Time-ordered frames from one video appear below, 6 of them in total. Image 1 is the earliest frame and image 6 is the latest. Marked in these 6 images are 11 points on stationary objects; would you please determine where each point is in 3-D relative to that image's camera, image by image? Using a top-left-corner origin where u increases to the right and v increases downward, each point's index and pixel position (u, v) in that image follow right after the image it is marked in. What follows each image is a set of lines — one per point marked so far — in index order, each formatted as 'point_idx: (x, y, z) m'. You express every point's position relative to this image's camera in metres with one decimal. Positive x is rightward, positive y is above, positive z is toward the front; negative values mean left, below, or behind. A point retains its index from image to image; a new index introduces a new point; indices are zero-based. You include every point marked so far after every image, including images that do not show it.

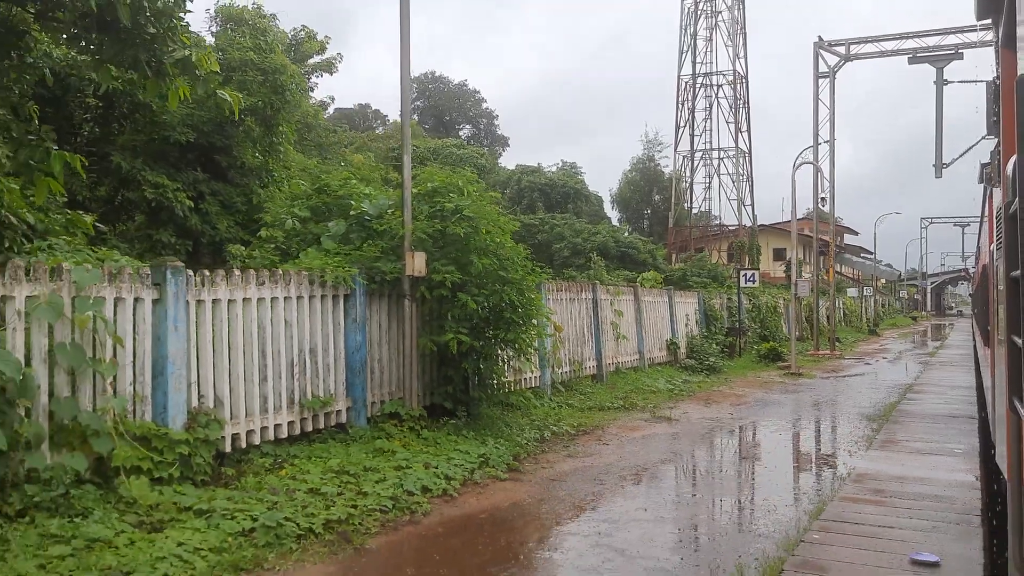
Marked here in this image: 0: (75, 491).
0: (-2.7, -1.2, +4.7) m
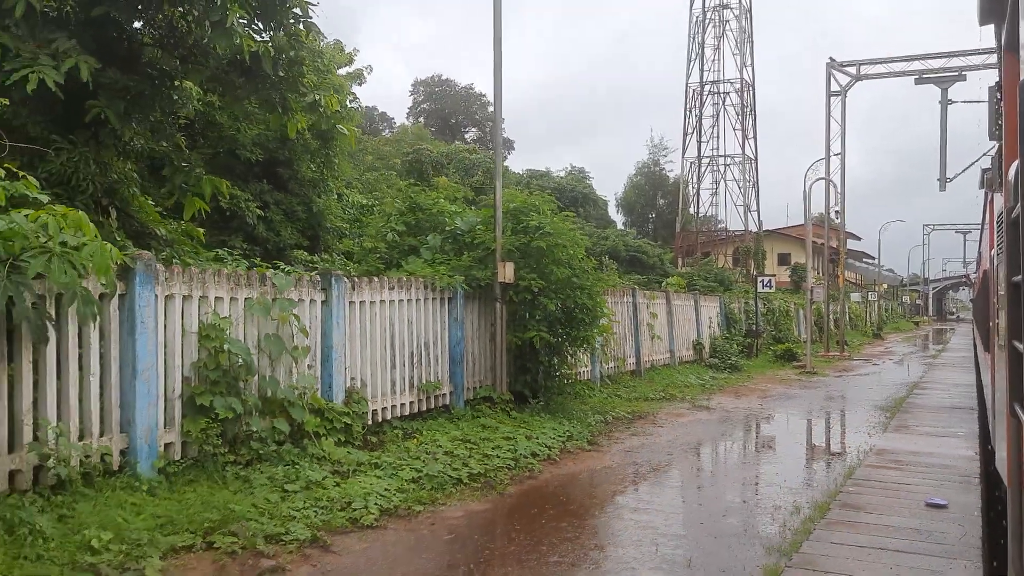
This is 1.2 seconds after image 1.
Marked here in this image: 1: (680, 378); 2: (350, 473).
0: (-1.8, -1.3, +6.1) m
1: (+3.1, -1.6, +13.9) m
2: (-1.3, -1.5, +6.1) m
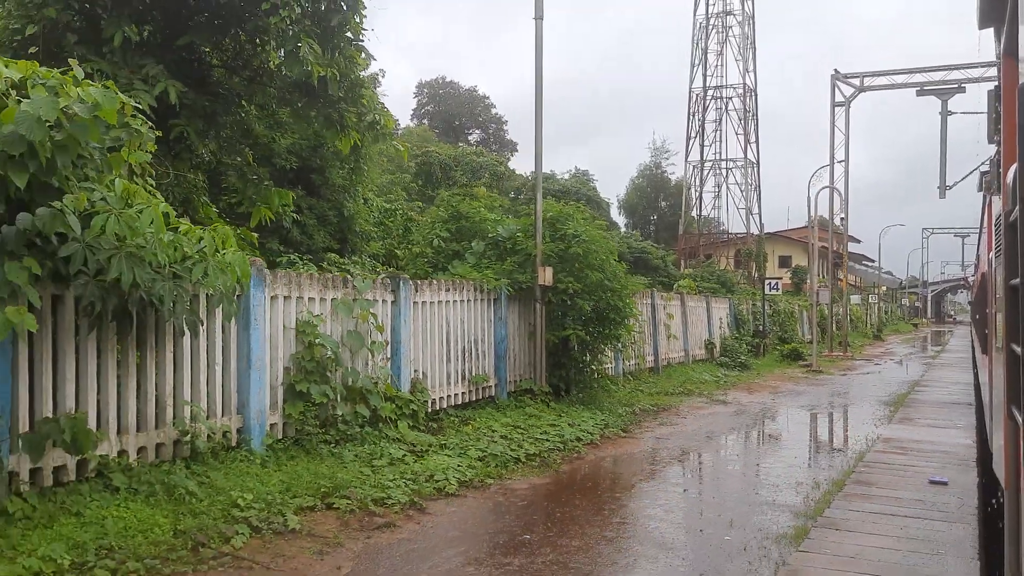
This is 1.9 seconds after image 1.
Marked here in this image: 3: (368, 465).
0: (-1.3, -1.3, +7.0) m
1: (+3.5, -1.7, +14.8) m
2: (-0.8, -1.5, +7.0) m
3: (-1.2, -1.4, +6.3) m
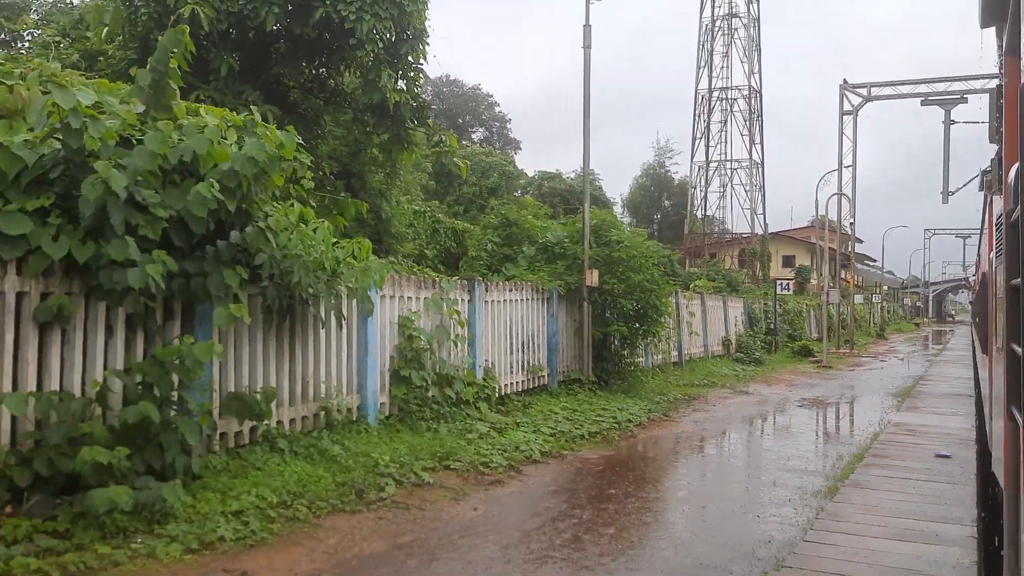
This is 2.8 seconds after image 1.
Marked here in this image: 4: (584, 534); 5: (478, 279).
0: (-0.6, -1.3, +8.2) m
1: (+4.2, -1.7, +15.9) m
2: (-0.1, -1.5, +8.1) m
3: (-0.5, -1.5, +7.5) m
4: (+0.5, -1.7, +5.1) m
5: (-0.4, +0.1, +9.0) m
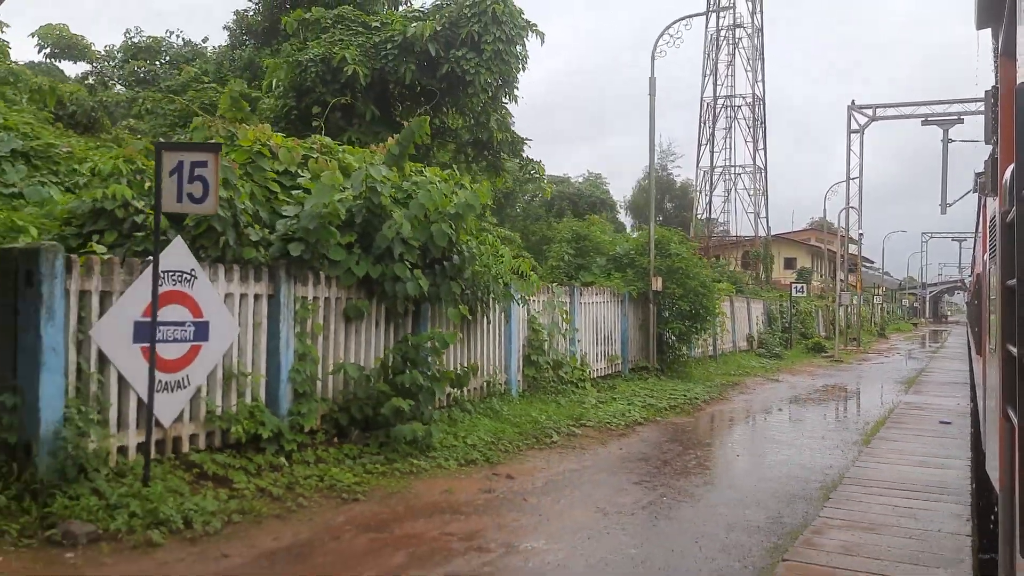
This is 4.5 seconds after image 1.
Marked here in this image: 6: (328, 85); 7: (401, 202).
0: (+0.7, -1.3, +10.5) m
1: (+5.6, -1.8, +18.3) m
2: (+1.3, -1.6, +10.5) m
3: (+0.9, -1.5, +9.8) m
4: (+1.9, -1.7, +7.5) m
5: (+1.0, 0.0, +11.4) m
6: (-2.9, +3.2, +12.2) m
7: (-1.1, +0.8, +7.3) m
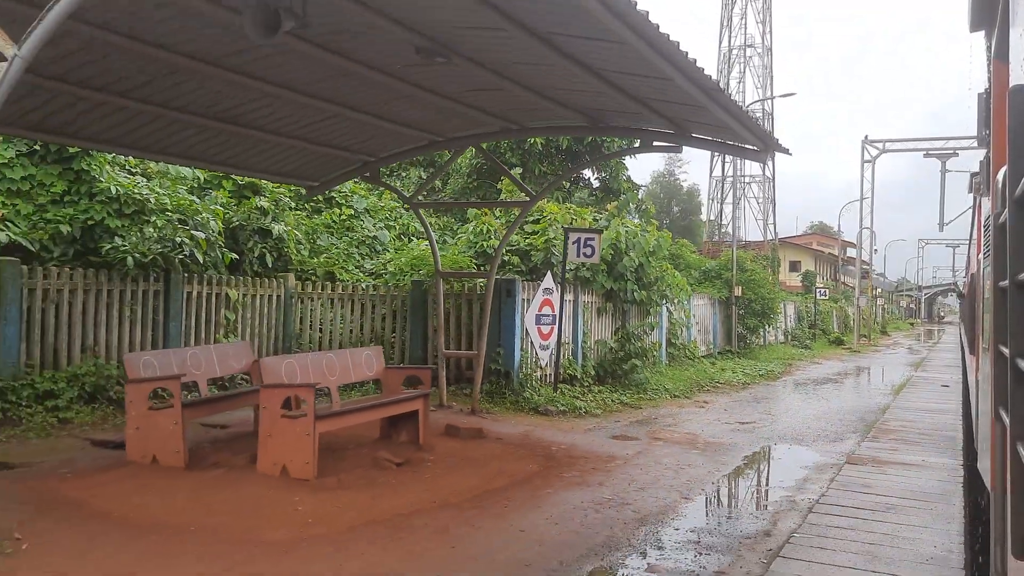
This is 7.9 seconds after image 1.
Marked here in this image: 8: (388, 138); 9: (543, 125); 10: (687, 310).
0: (+3.6, -1.5, +15.5) m
1: (+8.4, -1.9, +23.3) m
2: (+4.1, -1.7, +15.5) m
3: (+3.7, -1.6, +14.8) m
4: (+4.7, -1.9, +12.5) m
5: (+3.8, -0.1, +16.4) m
6: (0.0, +3.1, +17.2) m
7: (+1.8, +0.7, +12.3) m
8: (-1.5, +1.8, +9.1) m
9: (+0.3, +1.9, +8.9) m
10: (+3.5, -0.5, +15.7) m
